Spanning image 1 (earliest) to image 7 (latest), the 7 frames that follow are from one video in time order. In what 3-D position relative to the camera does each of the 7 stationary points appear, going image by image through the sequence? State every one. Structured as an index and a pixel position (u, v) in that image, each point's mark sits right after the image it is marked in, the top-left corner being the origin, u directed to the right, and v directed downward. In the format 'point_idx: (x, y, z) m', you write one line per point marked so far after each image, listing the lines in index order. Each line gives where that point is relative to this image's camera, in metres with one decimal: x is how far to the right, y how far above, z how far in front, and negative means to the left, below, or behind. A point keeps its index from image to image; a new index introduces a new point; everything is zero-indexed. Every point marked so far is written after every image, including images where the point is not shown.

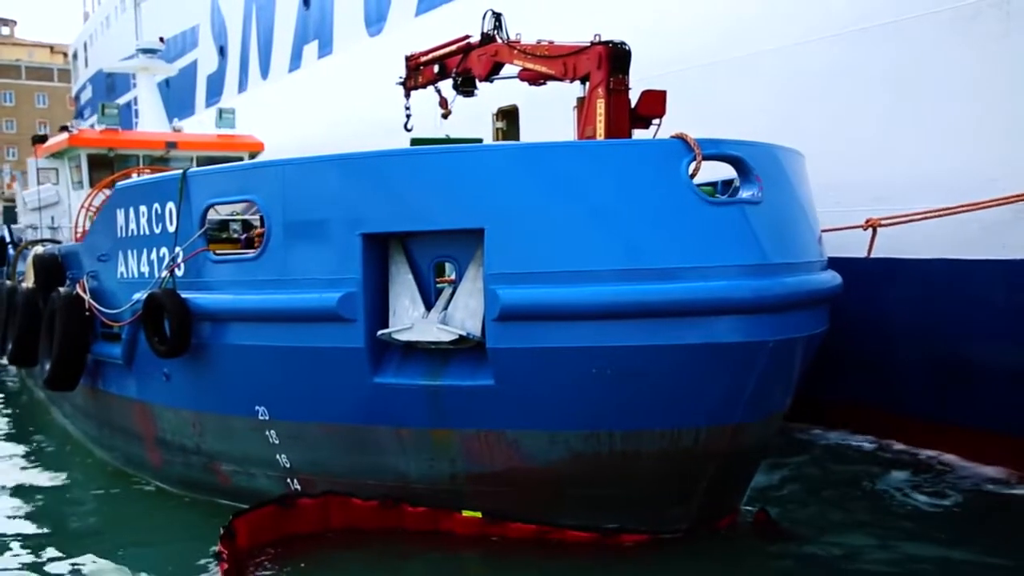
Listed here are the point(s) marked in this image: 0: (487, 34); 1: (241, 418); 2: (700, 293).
0: (-0.2, +1.9, +7.3) m
1: (-1.2, -0.6, +4.4) m
2: (+0.7, 0.0, +3.5) m
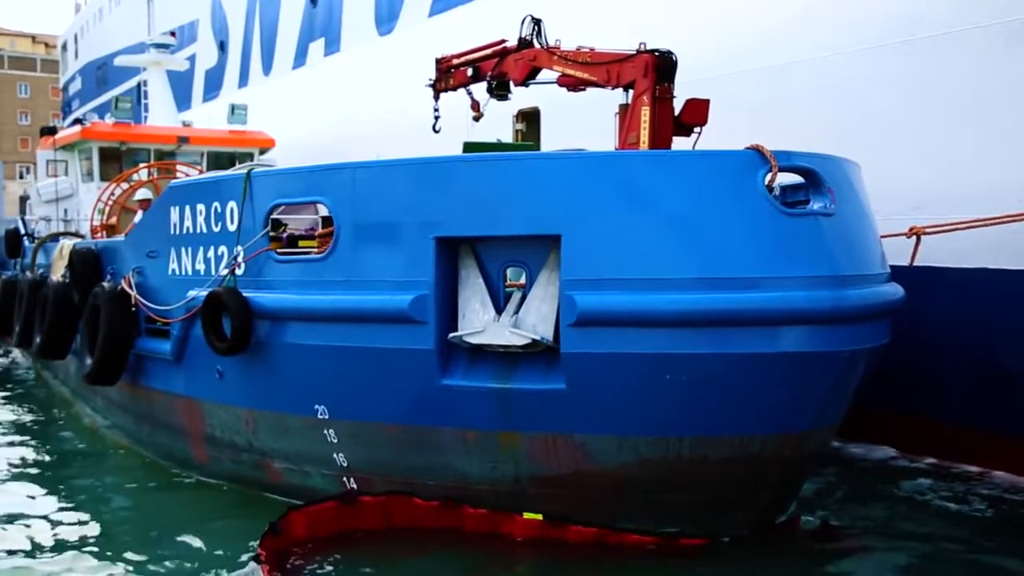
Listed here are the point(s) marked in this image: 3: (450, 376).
0: (+0.1, +1.9, +7.3) m
1: (-1.0, -0.6, +4.4) m
2: (+1.0, -0.1, +3.6) m
3: (-0.3, -0.4, +3.9) m
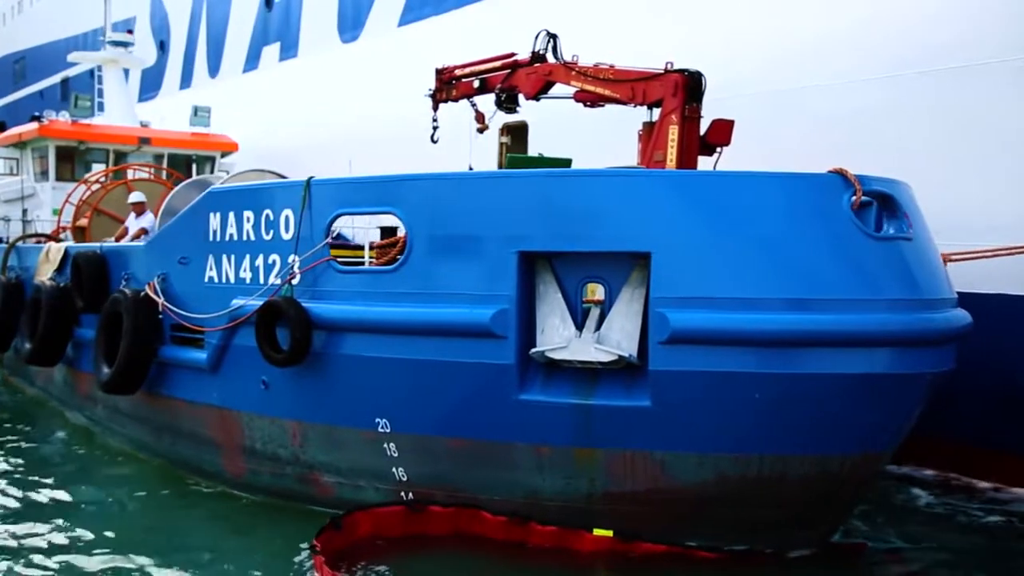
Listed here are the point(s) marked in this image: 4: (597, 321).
0: (+0.2, +1.8, +7.3) m
1: (-0.7, -0.6, +4.3) m
2: (+1.3, -0.1, +3.6) m
3: (+0.1, -0.4, +3.9) m
4: (+0.3, -0.1, +3.8) m
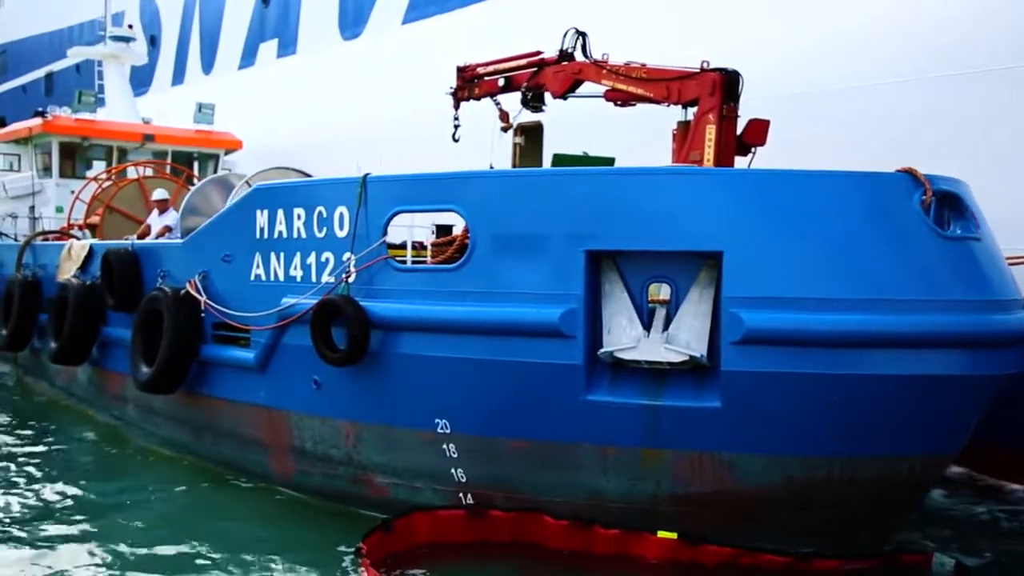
0: (+0.4, +1.8, +7.3) m
1: (-0.4, -0.6, +4.3) m
2: (+1.6, -0.1, +3.6) m
3: (+0.3, -0.4, +3.9) m
4: (+0.6, -0.1, +3.8) m
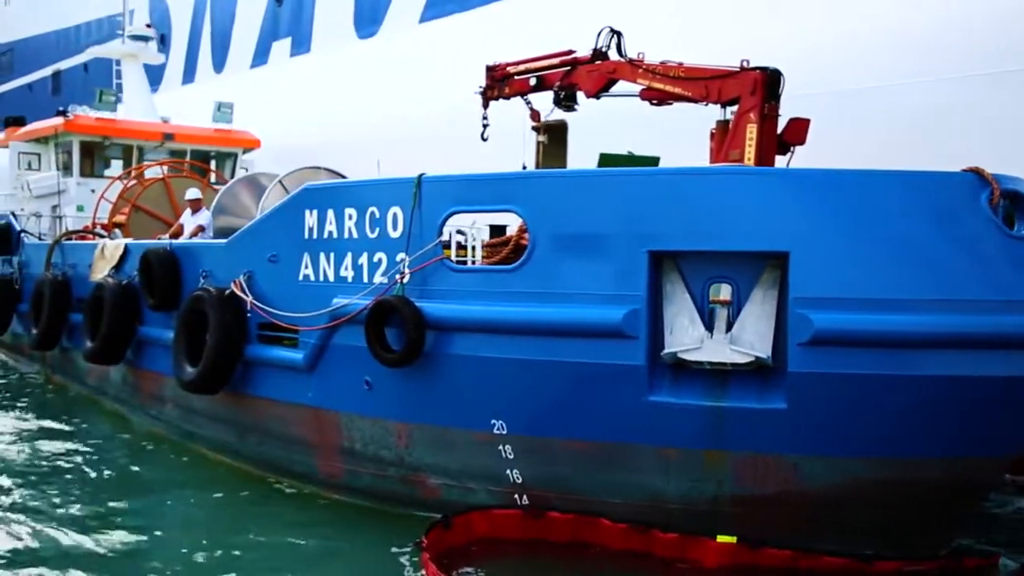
0: (+0.7, +1.8, +7.3) m
1: (-0.2, -0.6, +4.3) m
2: (+1.9, -0.1, +3.6) m
3: (+0.6, -0.4, +3.9) m
4: (+0.9, -0.1, +3.8) m
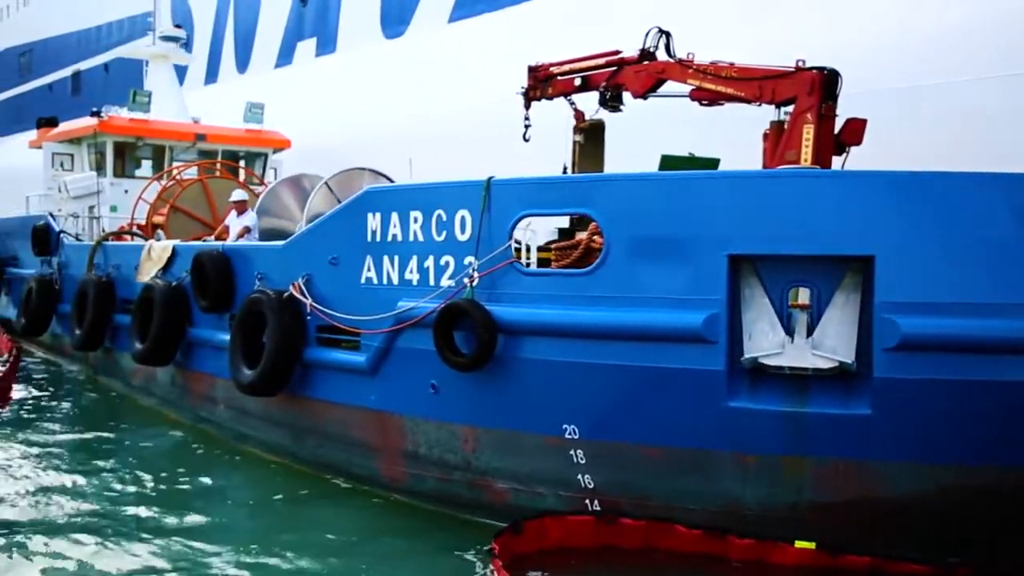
0: (+1.1, +1.8, +7.3) m
1: (+0.1, -0.7, +4.3) m
2: (+2.2, -0.2, +3.5) m
3: (+0.9, -0.4, +3.8) m
4: (+1.2, -0.2, +3.8) m
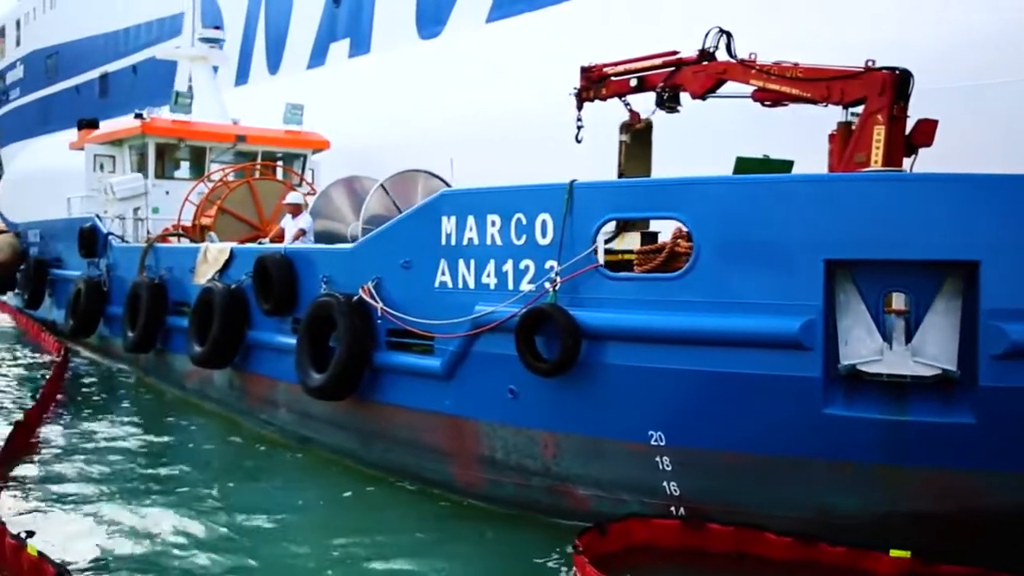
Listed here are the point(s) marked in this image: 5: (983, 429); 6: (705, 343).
0: (+1.5, +1.8, +7.2) m
1: (+0.5, -0.7, +4.2) m
2: (+2.5, -0.2, +3.4) m
3: (+1.2, -0.5, +3.8) m
4: (+1.5, -0.2, +3.7) m
5: (+1.8, -0.5, +3.6) m
6: (+0.8, -0.2, +3.9) m
